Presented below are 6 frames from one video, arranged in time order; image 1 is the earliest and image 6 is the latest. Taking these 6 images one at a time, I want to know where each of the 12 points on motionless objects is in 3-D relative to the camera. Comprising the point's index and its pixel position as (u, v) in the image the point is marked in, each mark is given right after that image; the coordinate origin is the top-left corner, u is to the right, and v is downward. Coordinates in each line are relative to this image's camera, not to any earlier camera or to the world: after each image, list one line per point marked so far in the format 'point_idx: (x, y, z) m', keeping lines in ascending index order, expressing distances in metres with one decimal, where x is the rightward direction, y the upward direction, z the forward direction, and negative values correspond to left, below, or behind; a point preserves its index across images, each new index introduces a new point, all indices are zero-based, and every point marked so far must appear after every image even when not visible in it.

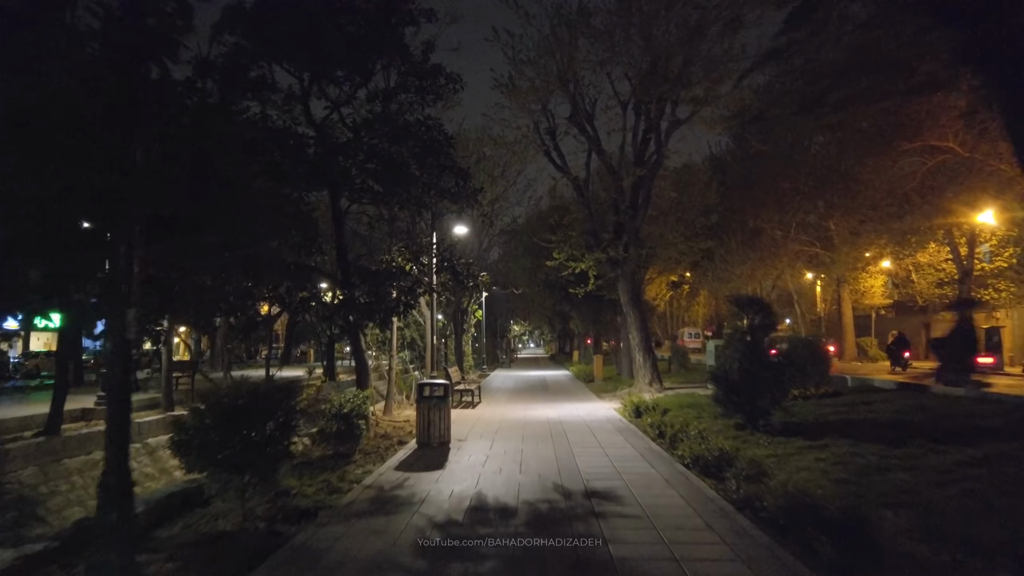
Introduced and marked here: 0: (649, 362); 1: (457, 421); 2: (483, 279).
0: (+3.1, -1.7, +19.3) m
1: (-0.9, -2.2, +13.9) m
2: (-0.5, +0.2, +14.4) m
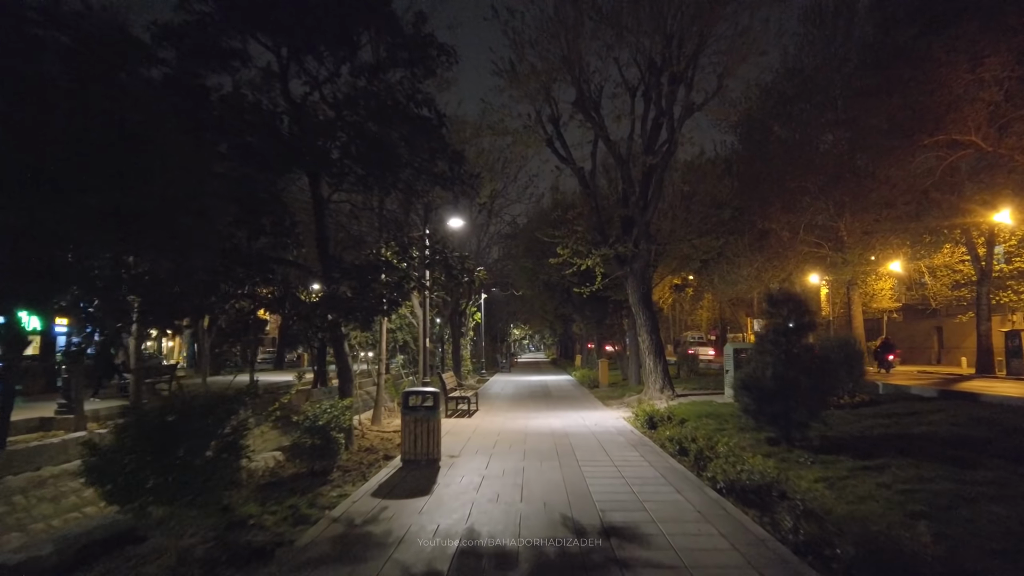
0: (+3.1, -1.7, +17.8) m
1: (-0.9, -2.2, +12.4) m
2: (-0.5, +0.2, +12.9) m
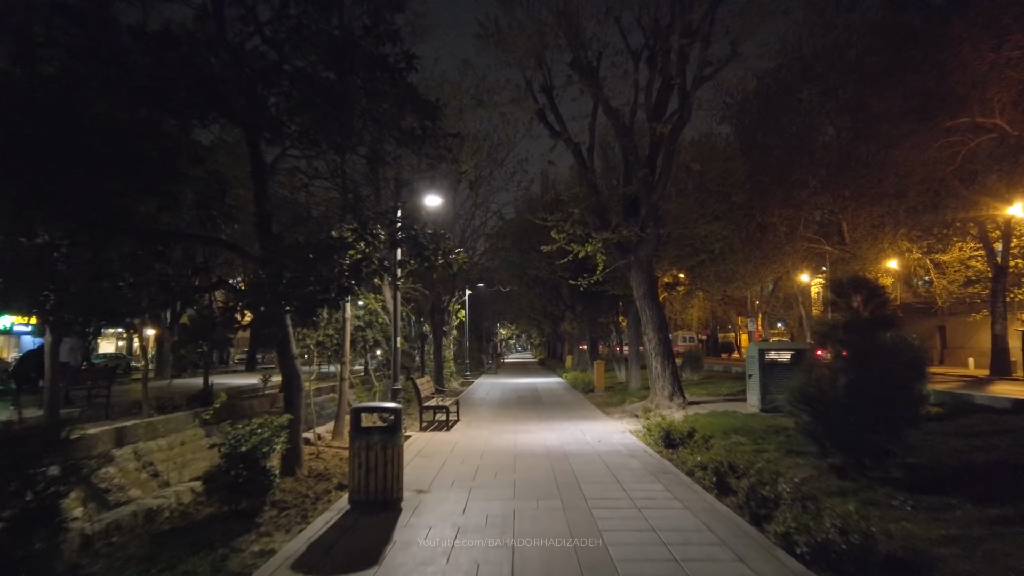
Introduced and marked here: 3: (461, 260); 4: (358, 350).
0: (+2.9, -1.5, +15.4) m
1: (-1.1, -2.0, +10.0) m
2: (-0.7, +0.4, +10.5) m
3: (-0.6, +0.3, +10.4) m
4: (-2.9, -1.2, +16.1) m
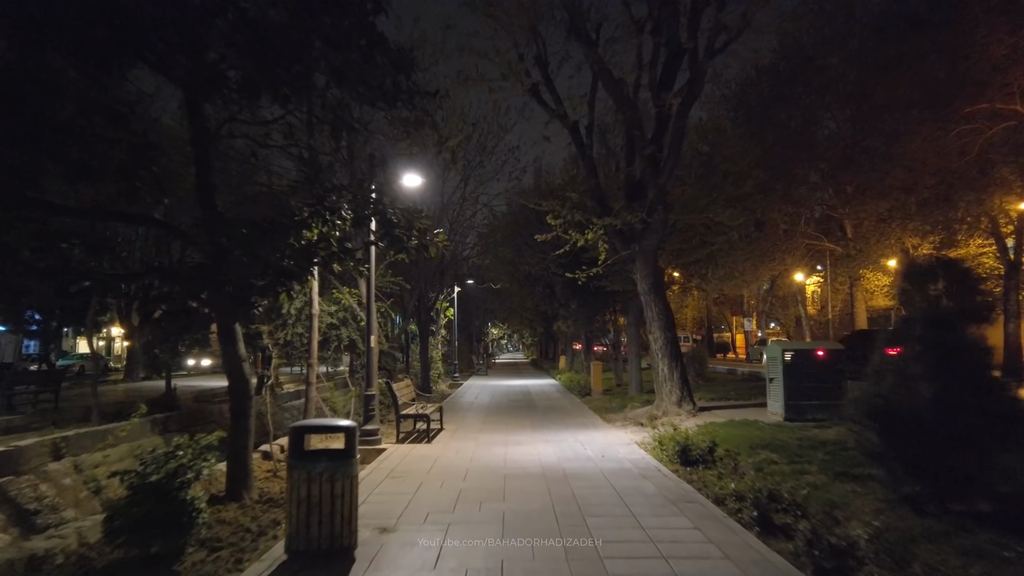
0: (+2.7, -1.4, +13.8) m
1: (-1.2, -1.9, +8.3) m
2: (-0.8, +0.5, +8.9) m
3: (-0.7, +0.5, +8.8) m
4: (-3.1, -1.1, +14.5) m
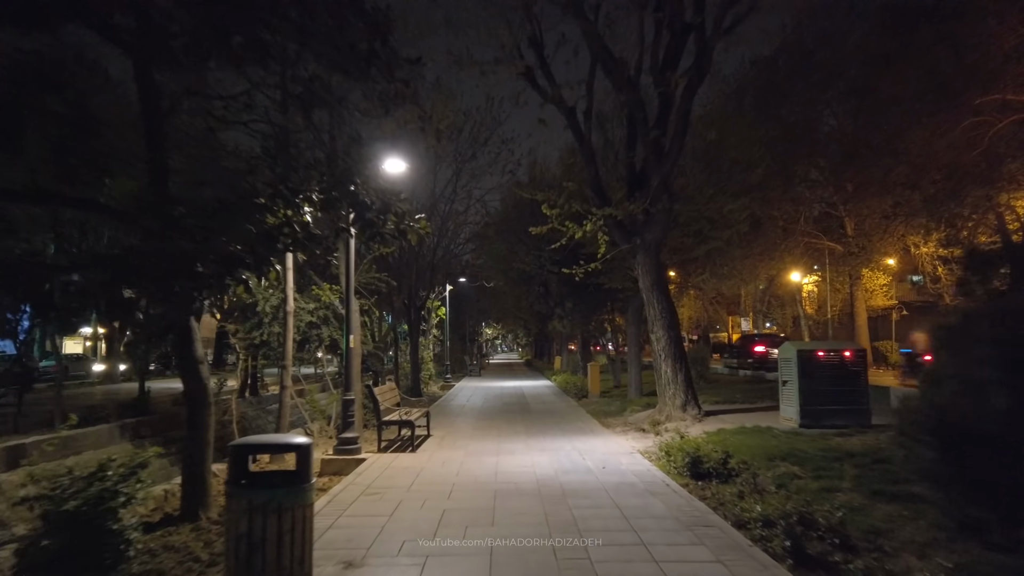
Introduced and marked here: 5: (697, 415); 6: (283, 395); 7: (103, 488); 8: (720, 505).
0: (+2.6, -1.3, +12.9) m
1: (-1.3, -1.8, +7.4) m
2: (-0.9, +0.6, +7.9) m
3: (-0.8, +0.5, +7.8) m
4: (-3.2, -1.0, +13.5) m
5: (+2.8, -1.9, +12.7) m
6: (-3.0, -1.4, +11.3) m
7: (-2.5, -1.2, +5.3) m
8: (+1.7, -1.7, +6.9) m
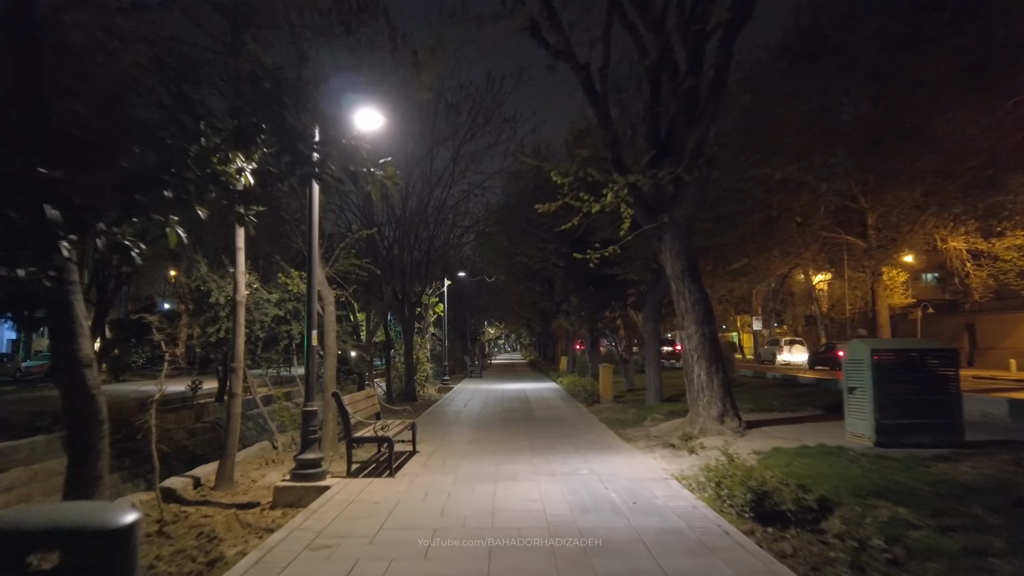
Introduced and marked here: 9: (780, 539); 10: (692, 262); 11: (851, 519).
0: (+2.6, -1.2, +10.8) m
1: (-1.2, -1.7, +5.3) m
2: (-0.8, +0.7, +5.8) m
3: (-0.8, +0.7, +5.7) m
4: (-3.2, -0.8, +11.4) m
5: (+2.8, -1.7, +10.6) m
6: (-3.0, -1.3, +9.2) m
7: (-2.5, -1.1, +3.2) m
8: (+1.7, -1.6, +4.7) m
9: (+1.8, -1.6, +5.6) m
10: (+2.4, +0.3, +11.2) m
11: (+2.3, -1.5, +5.7) m
